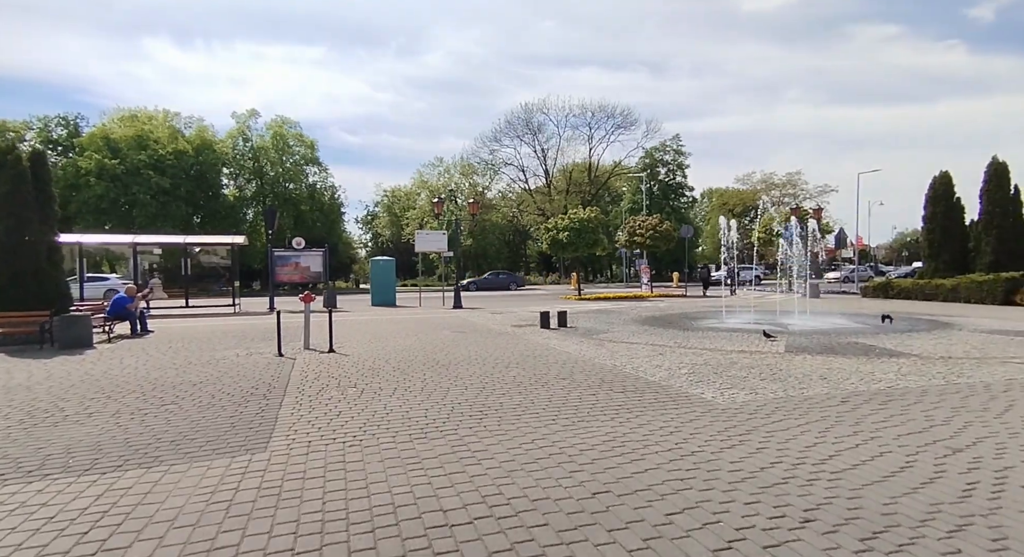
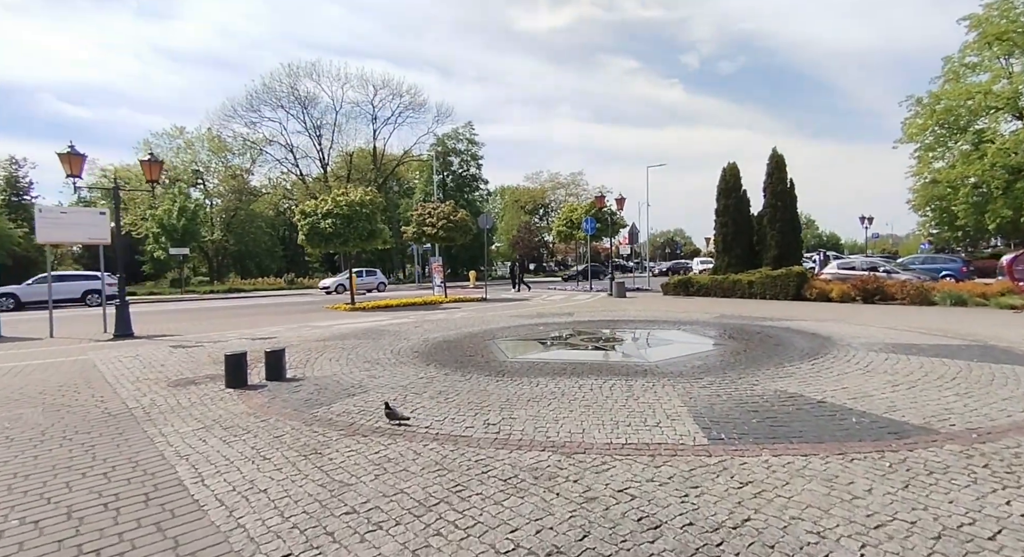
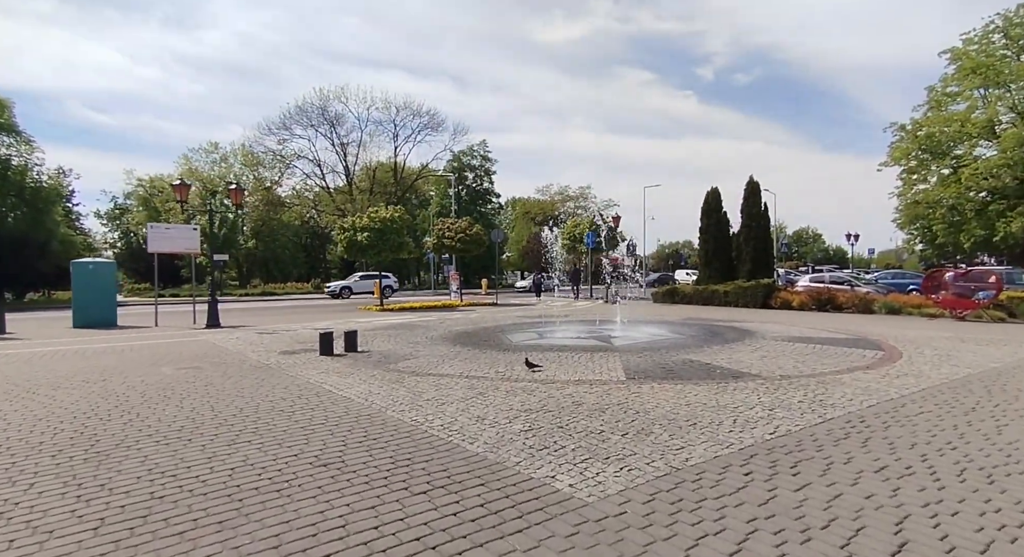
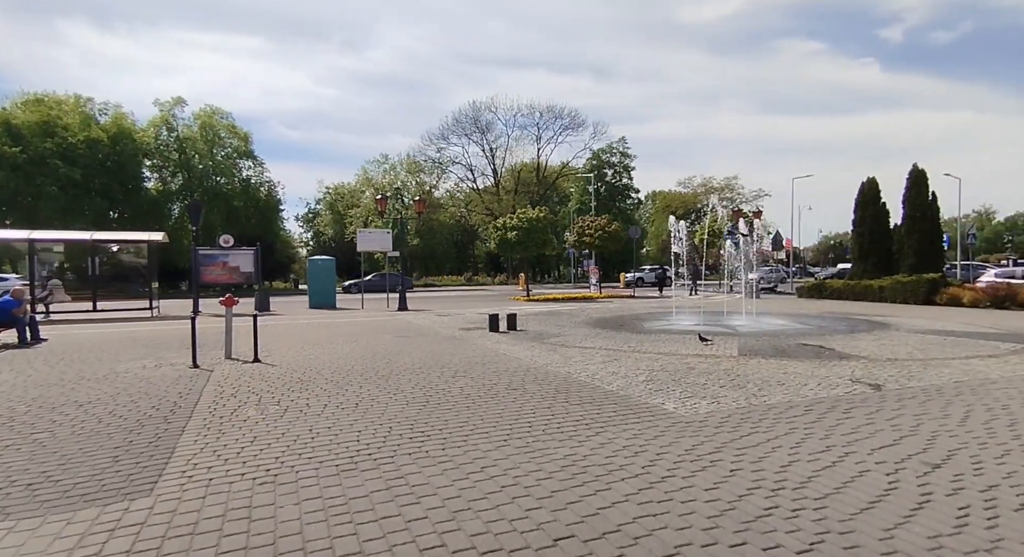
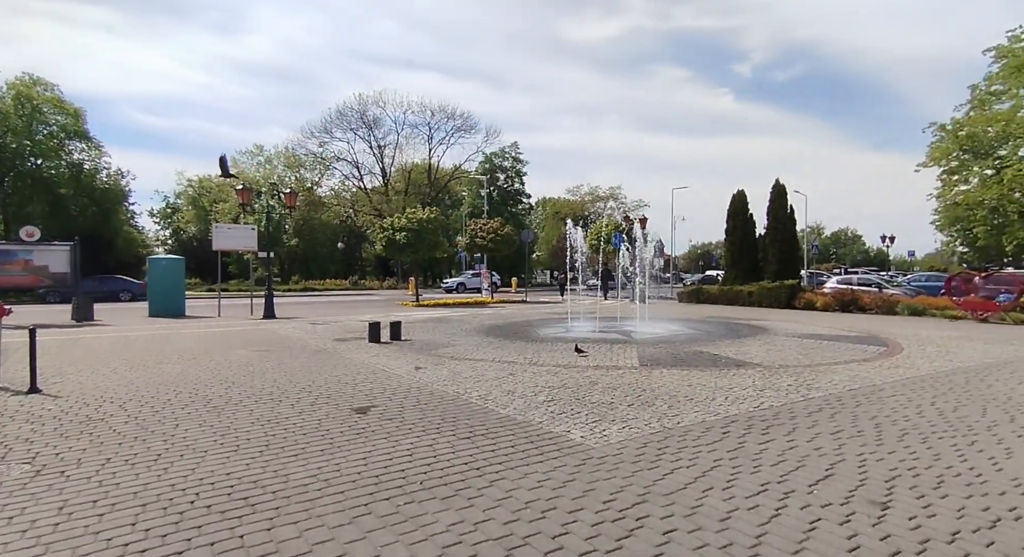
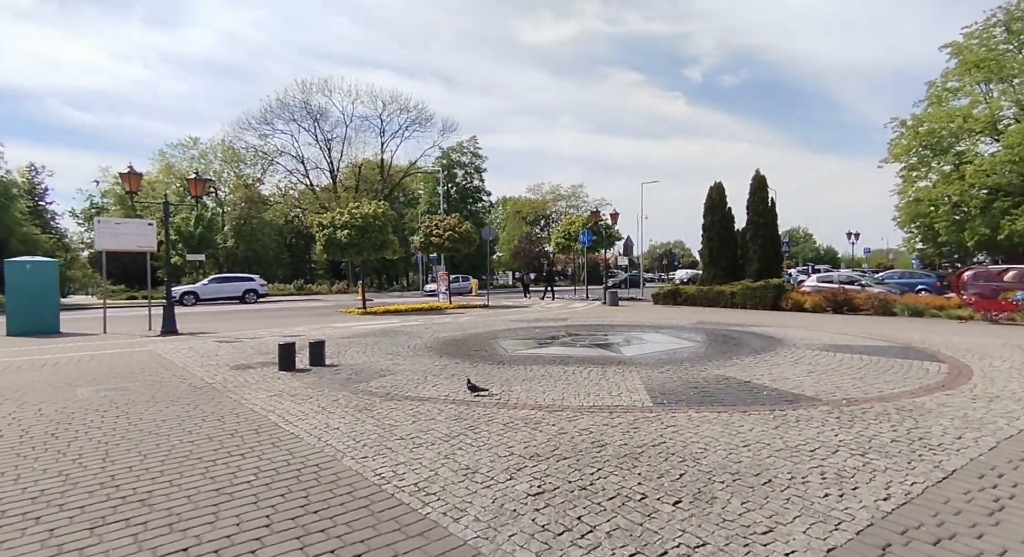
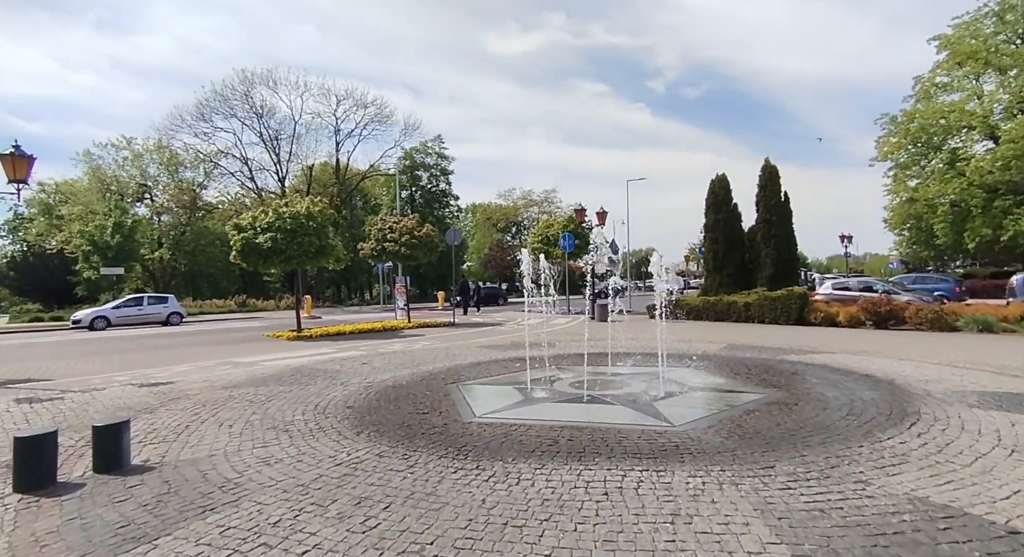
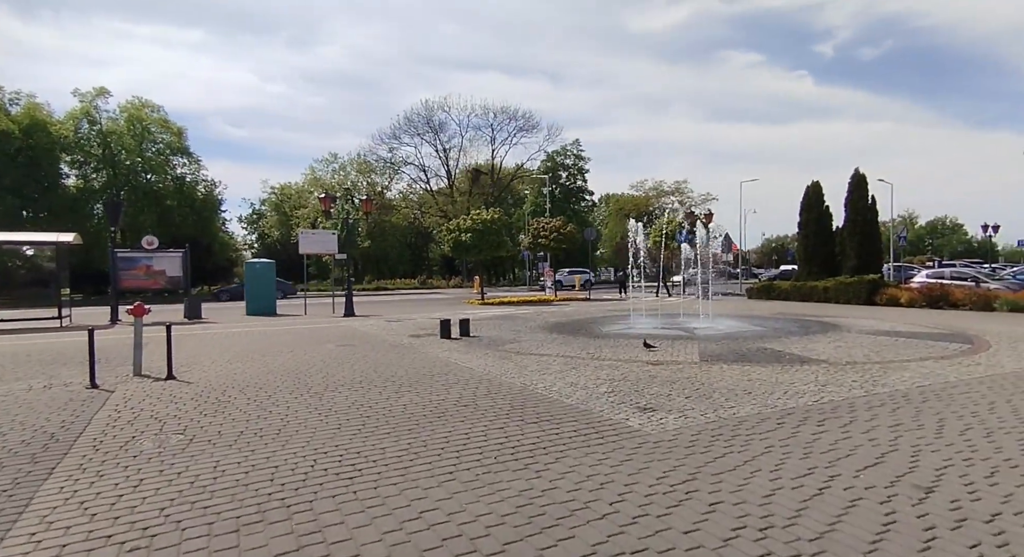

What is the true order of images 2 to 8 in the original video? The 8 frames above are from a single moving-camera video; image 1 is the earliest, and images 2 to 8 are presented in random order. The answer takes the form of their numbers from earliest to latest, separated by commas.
4, 8, 5, 3, 6, 2, 7
